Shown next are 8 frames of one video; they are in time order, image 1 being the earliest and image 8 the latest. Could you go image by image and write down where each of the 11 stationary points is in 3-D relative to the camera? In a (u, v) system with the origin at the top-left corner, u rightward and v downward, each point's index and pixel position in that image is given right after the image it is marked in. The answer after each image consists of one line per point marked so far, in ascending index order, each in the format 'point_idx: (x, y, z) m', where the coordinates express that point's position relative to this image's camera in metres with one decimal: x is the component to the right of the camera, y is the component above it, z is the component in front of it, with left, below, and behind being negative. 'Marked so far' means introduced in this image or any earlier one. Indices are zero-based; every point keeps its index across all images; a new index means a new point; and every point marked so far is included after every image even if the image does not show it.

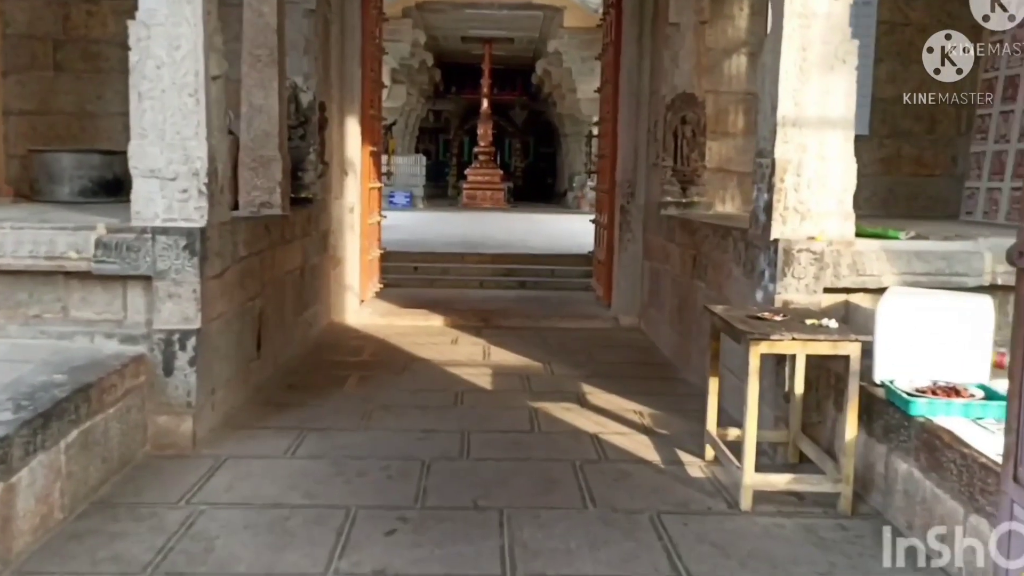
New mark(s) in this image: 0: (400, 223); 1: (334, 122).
0: (-1.2, +0.7, +10.2) m
1: (-0.9, +0.8, +4.5) m
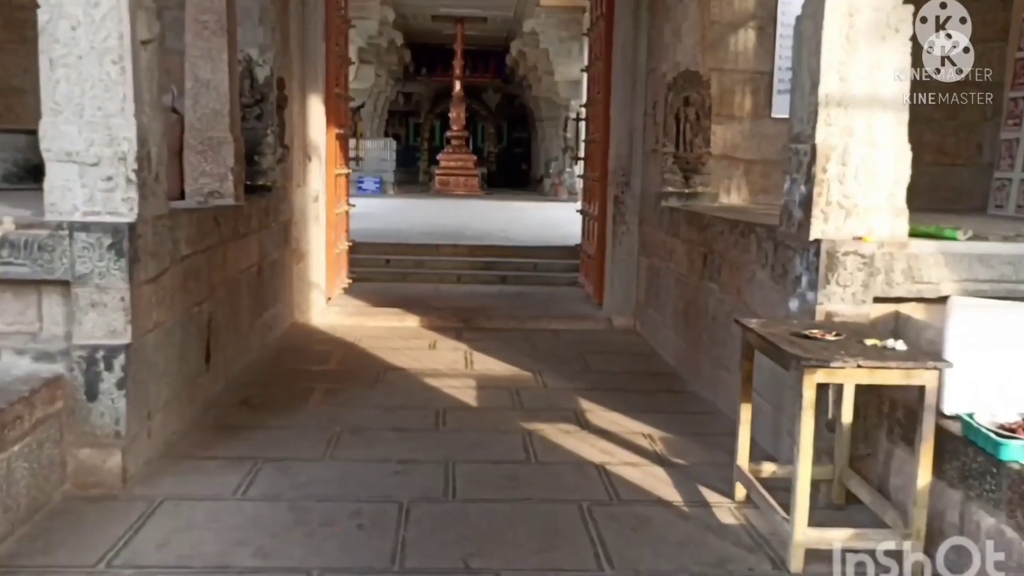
0: (-1.5, +0.8, +9.7) m
1: (-1.0, +0.8, +4.1) m
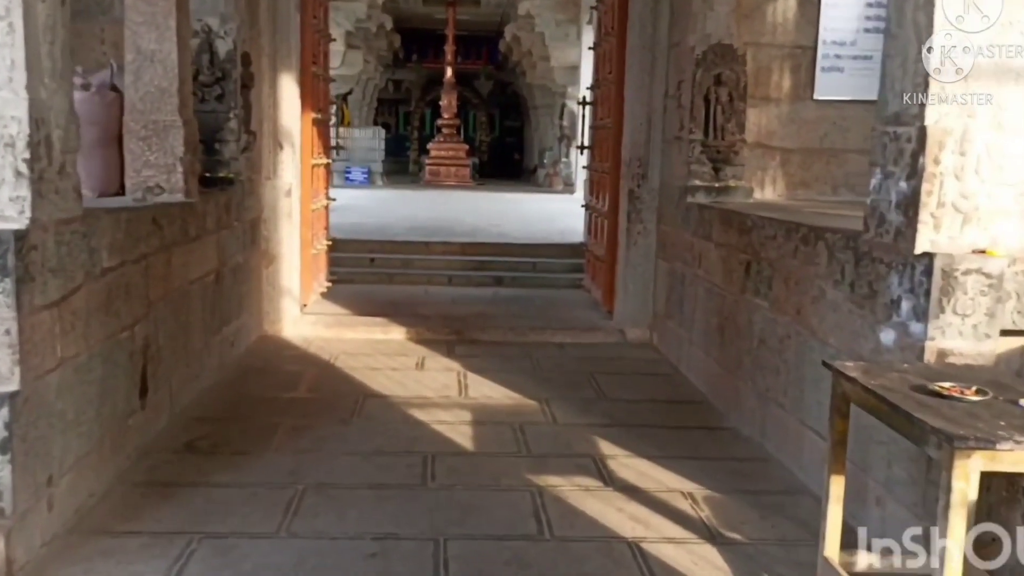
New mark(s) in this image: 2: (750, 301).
0: (-1.5, +0.8, +9.2) m
1: (-1.0, +0.8, +3.6) m
2: (+0.7, 0.0, +2.6) m
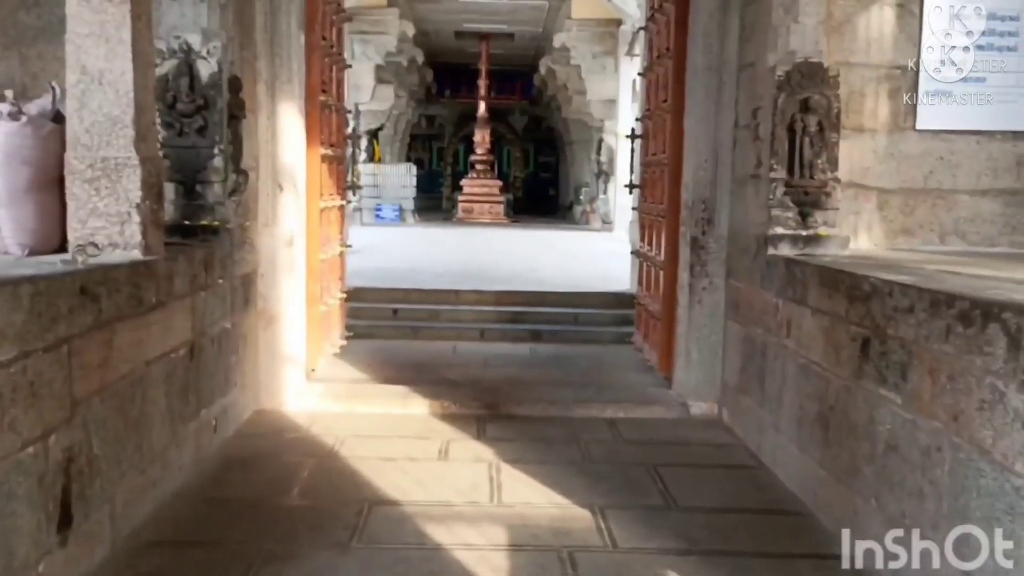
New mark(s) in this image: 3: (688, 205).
0: (-1.2, +0.4, +8.6) m
1: (-0.8, +0.6, +3.0) m
2: (+0.8, -0.2, +2.0) m
3: (+0.6, +0.3, +3.3) m
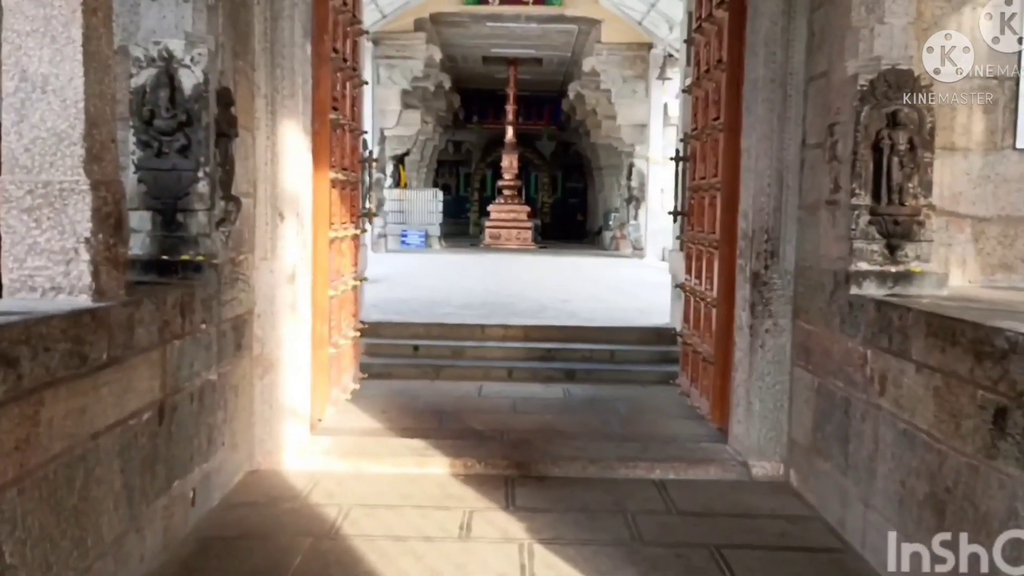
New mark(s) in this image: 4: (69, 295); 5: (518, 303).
0: (-0.9, +0.1, +8.3) m
1: (-0.7, +0.5, +2.7) m
2: (+0.8, -0.3, +1.5) m
3: (+0.7, +0.2, +2.9) m
4: (-0.8, 0.0, +1.7) m
5: (0.0, -0.1, +6.2) m
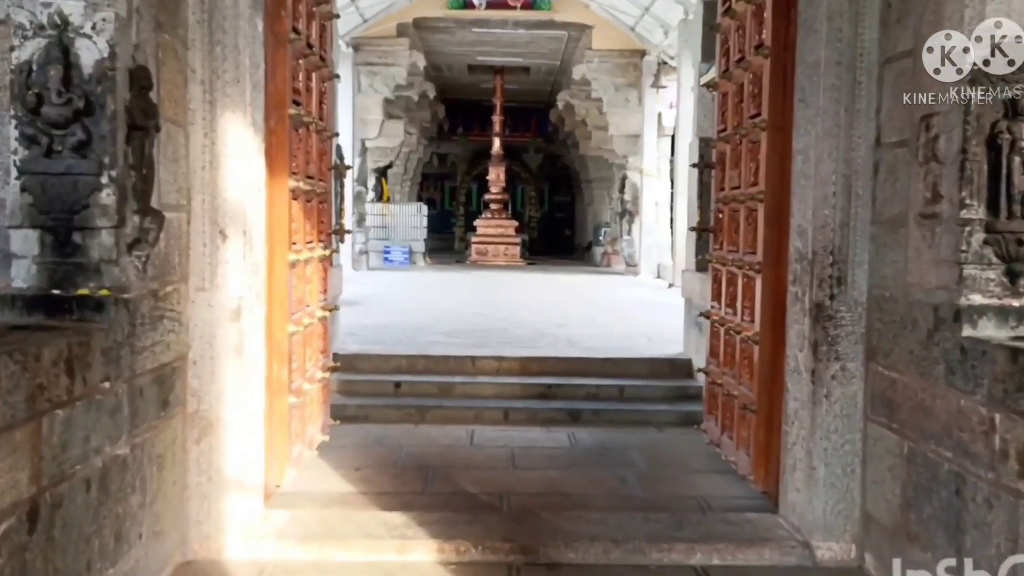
0: (-1.0, 0.0, +7.7) m
1: (-0.7, +0.4, +2.1) m
2: (+0.8, -0.4, +1.0) m
3: (+0.7, +0.1, +2.3) m
4: (-0.8, -0.1, +1.1) m
5: (0.0, -0.2, +5.6) m
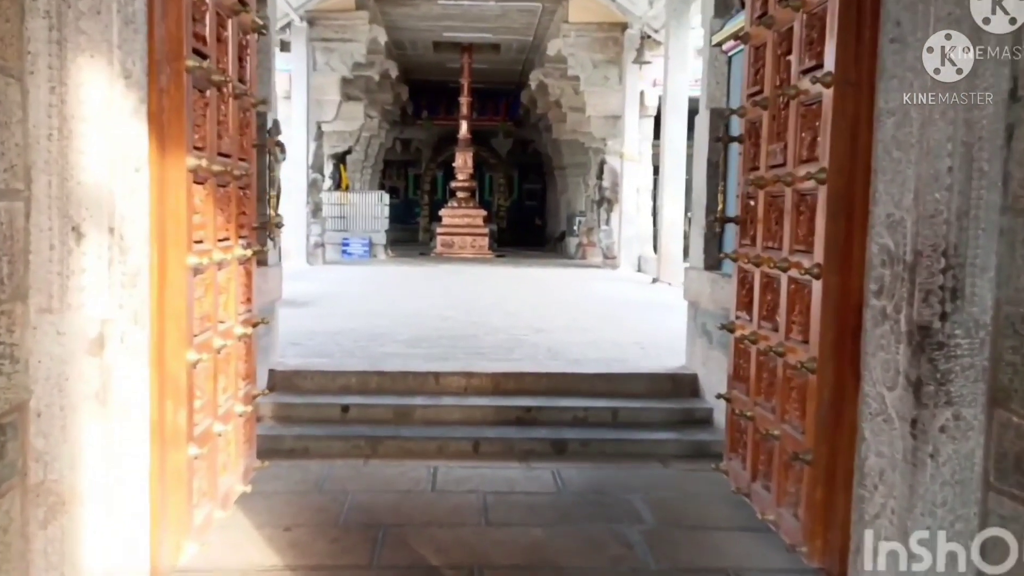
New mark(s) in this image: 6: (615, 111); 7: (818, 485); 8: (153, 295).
0: (-1.2, 0.0, +6.9) m
1: (-0.7, +0.3, +1.3) m
2: (+0.9, -0.4, +0.3) m
3: (+0.7, 0.0, +1.6) m
4: (-0.8, -0.1, +0.3) m
5: (-0.2, -0.2, +4.9) m
6: (+1.0, +1.8, +9.3) m
7: (+0.7, -0.4, +1.8) m
8: (-0.7, 0.0, +1.7) m
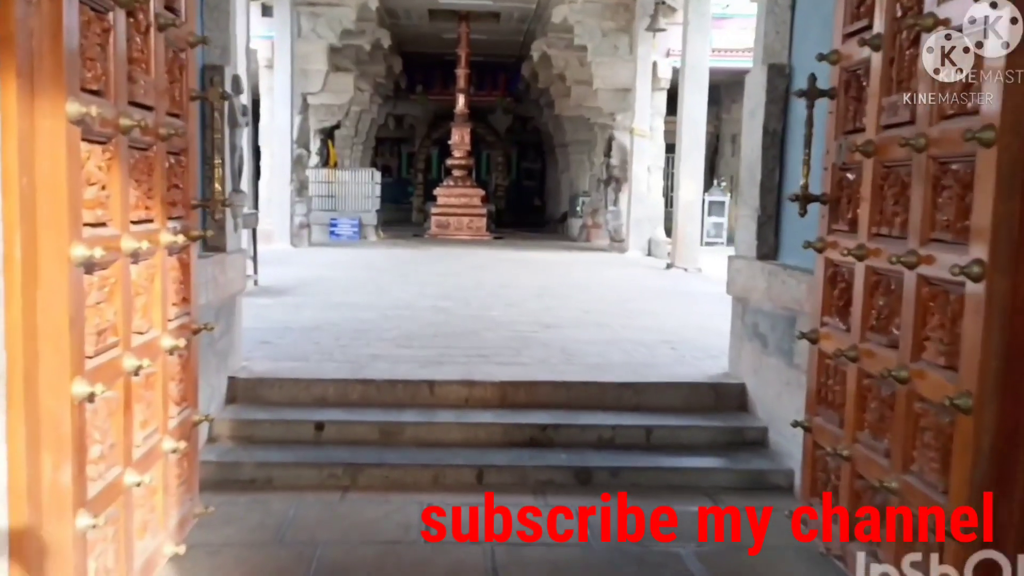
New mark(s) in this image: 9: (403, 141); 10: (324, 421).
0: (-1.2, +0.1, +6.2) m
1: (-0.7, +0.3, +0.6) m
2: (+0.9, -0.5, -0.4) m
3: (+0.8, 0.0, +1.0) m
4: (-0.7, -0.2, -0.4) m
5: (-0.1, -0.2, +4.2) m
6: (+1.0, +1.9, +8.6) m
7: (+0.7, -0.4, +1.2) m
8: (-0.6, -0.1, +1.0) m
9: (-1.8, +2.3, +15.0) m
10: (-0.6, -0.4, +2.8) m
